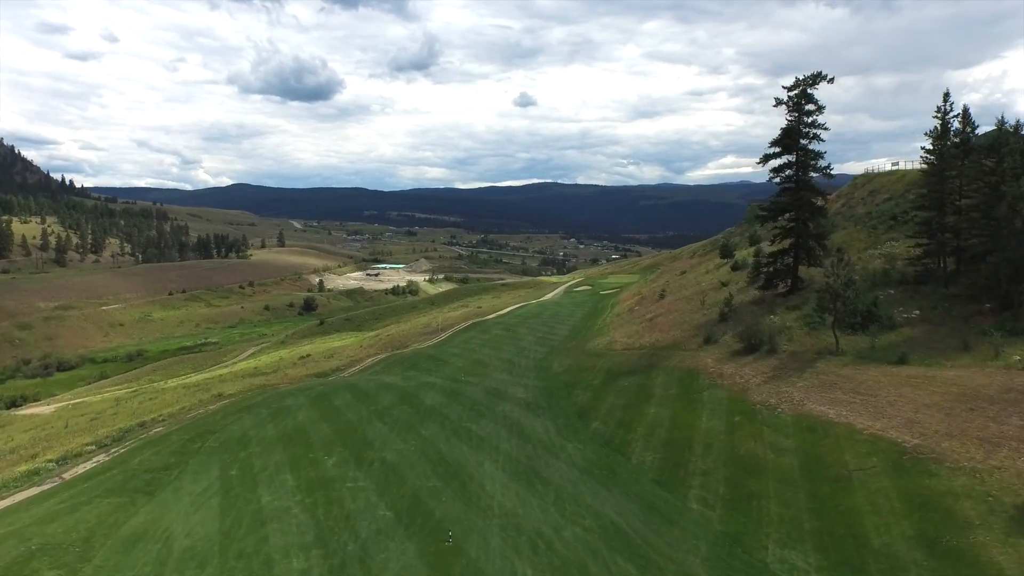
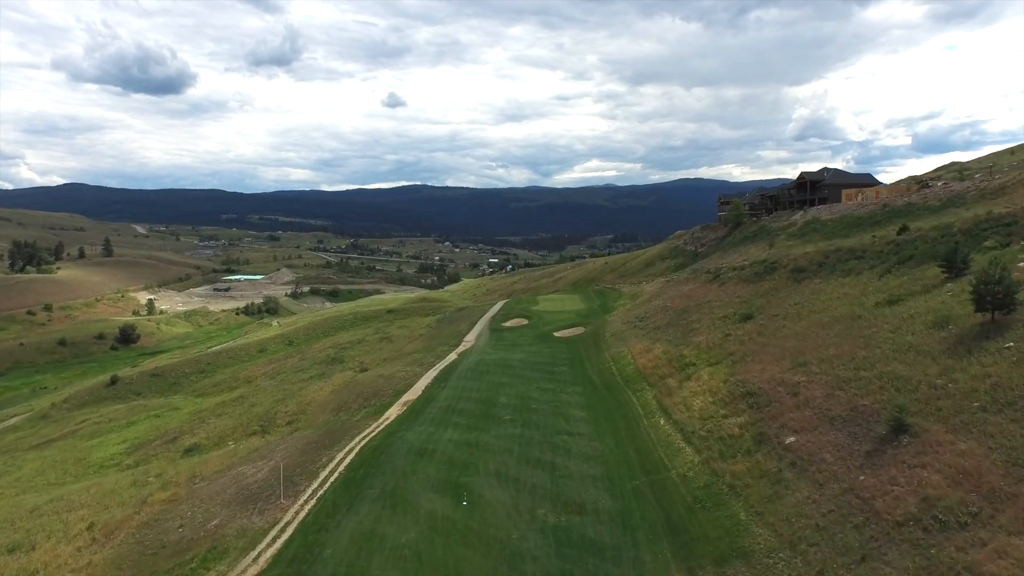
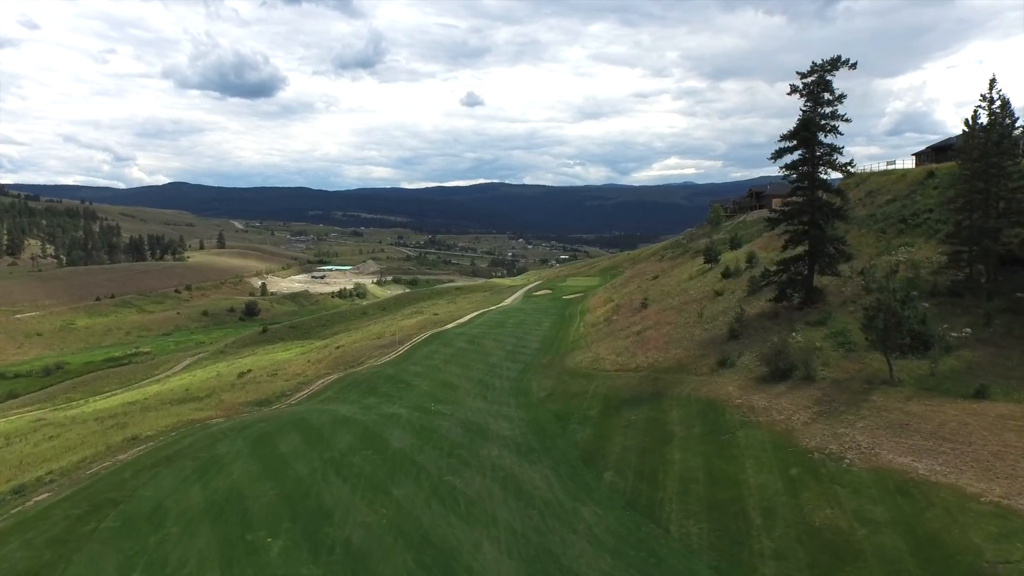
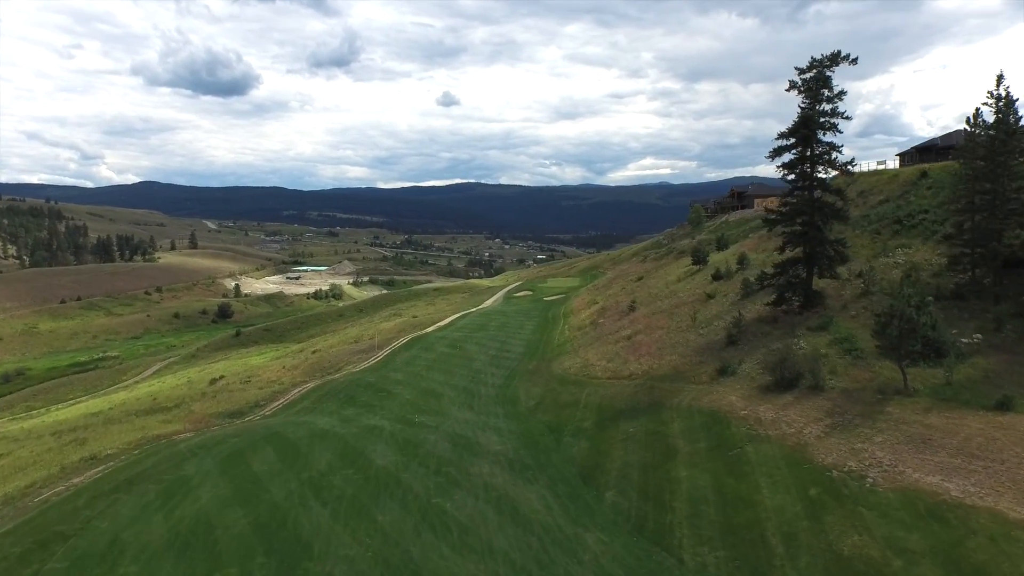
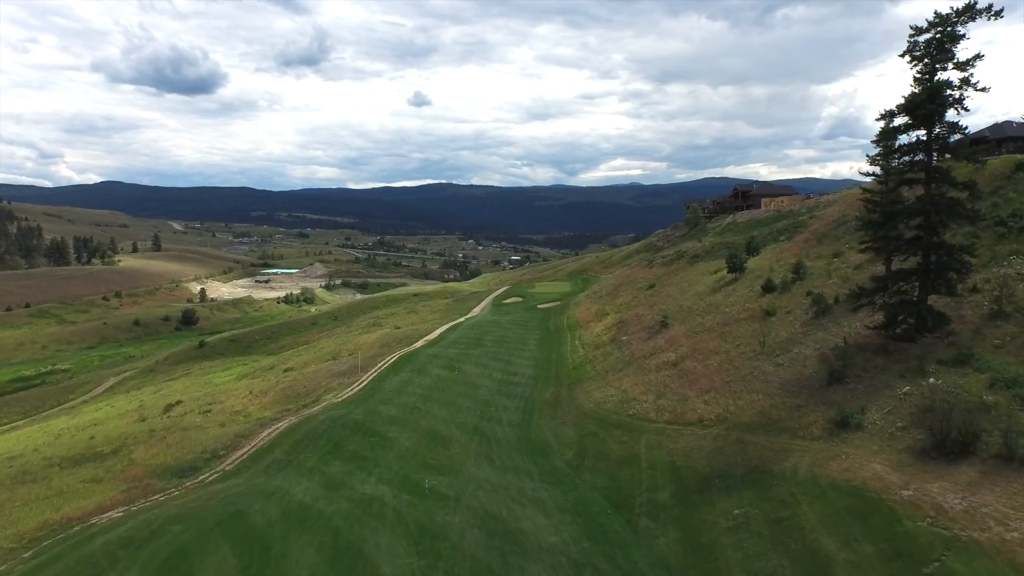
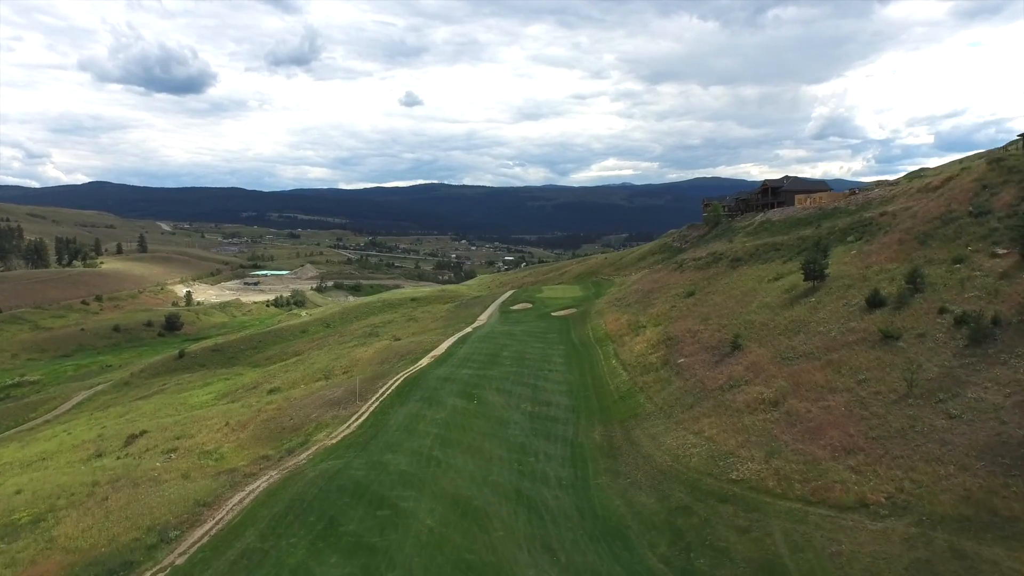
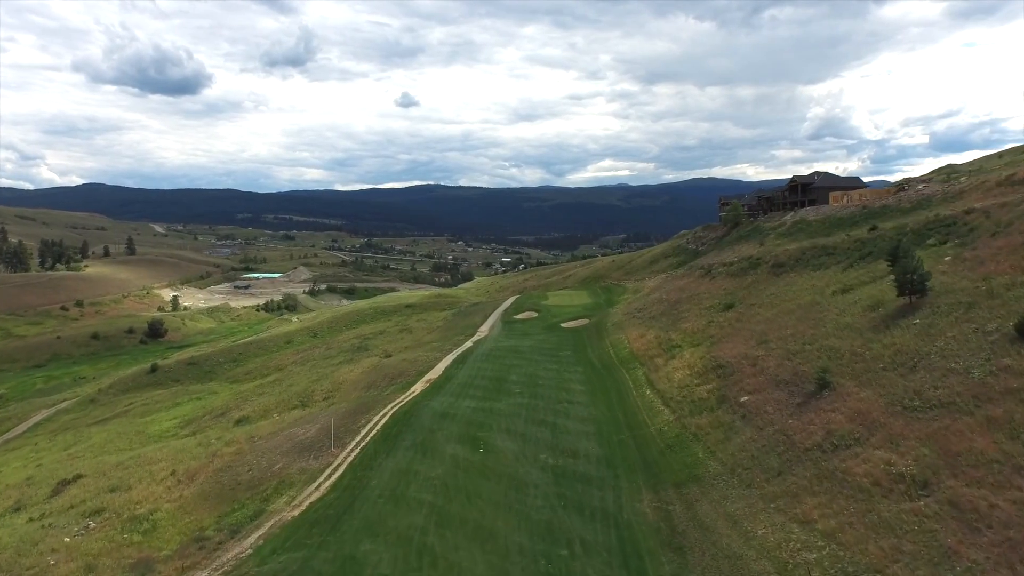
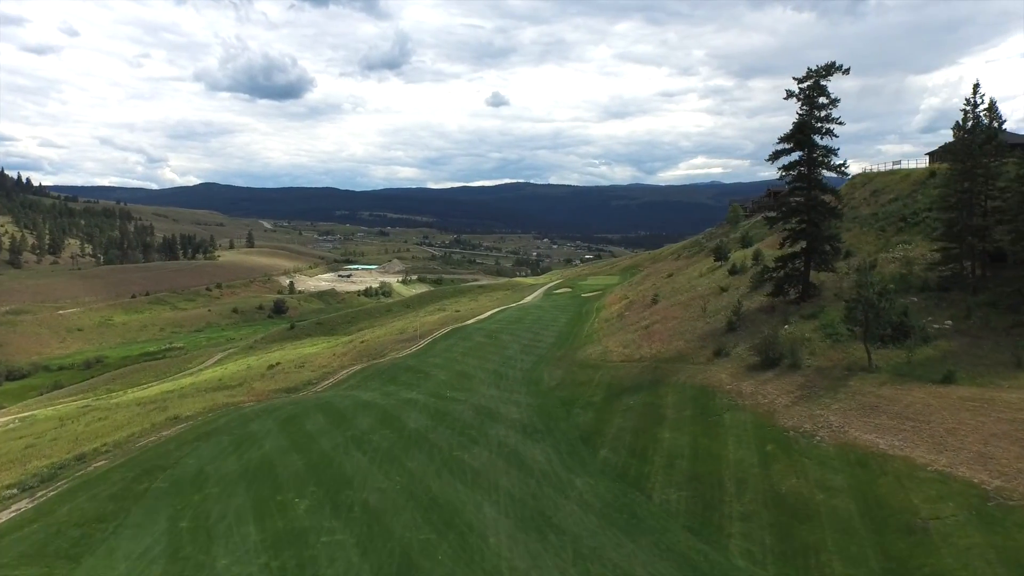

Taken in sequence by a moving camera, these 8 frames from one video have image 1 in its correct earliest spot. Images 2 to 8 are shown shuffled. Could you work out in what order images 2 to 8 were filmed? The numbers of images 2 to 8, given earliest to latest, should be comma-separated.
8, 3, 4, 5, 6, 7, 2
